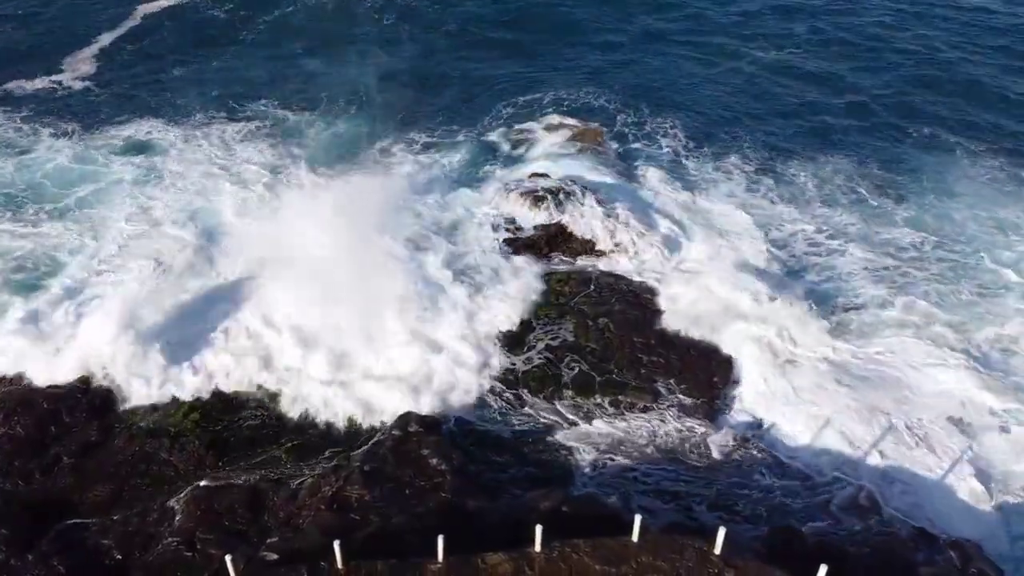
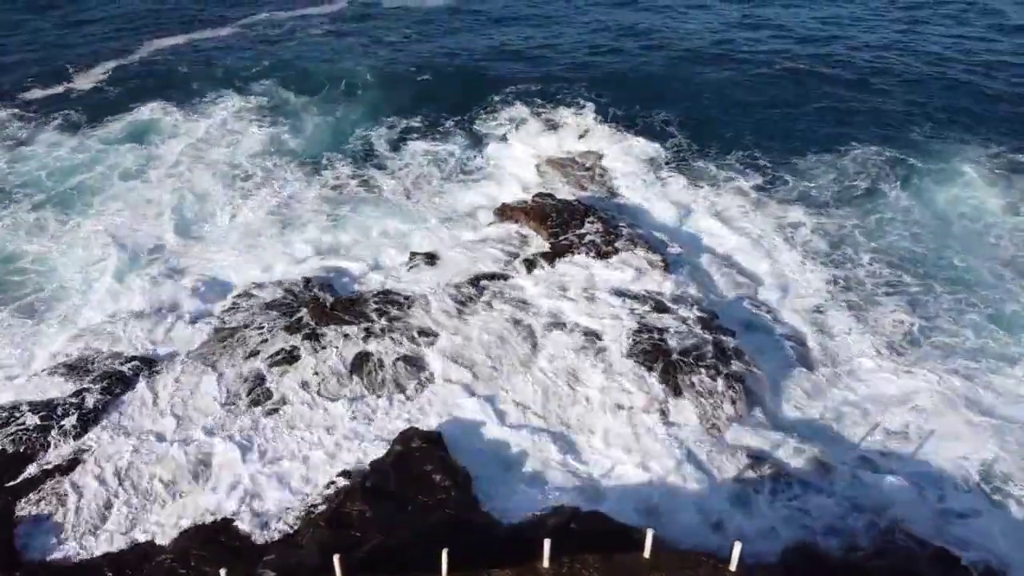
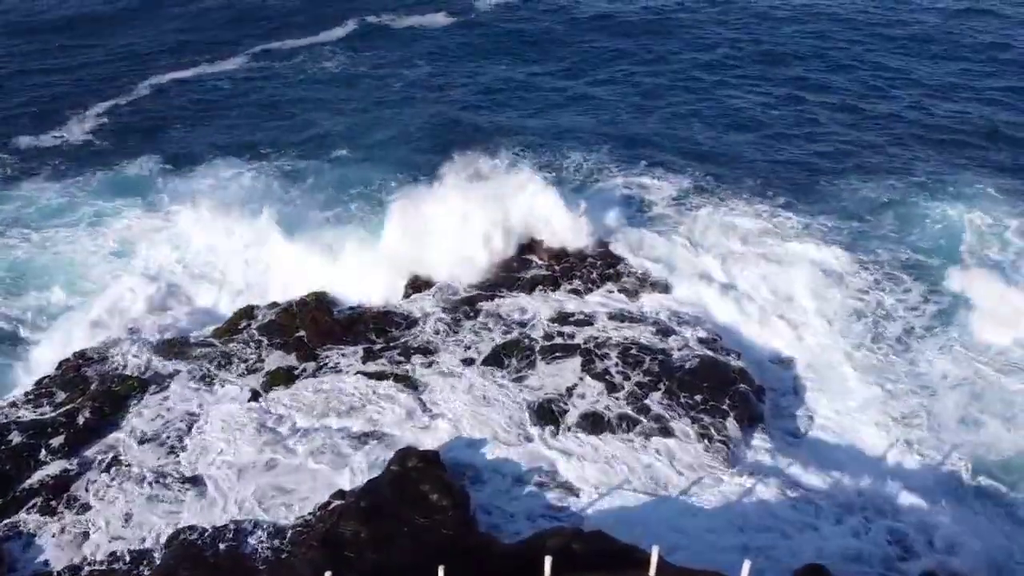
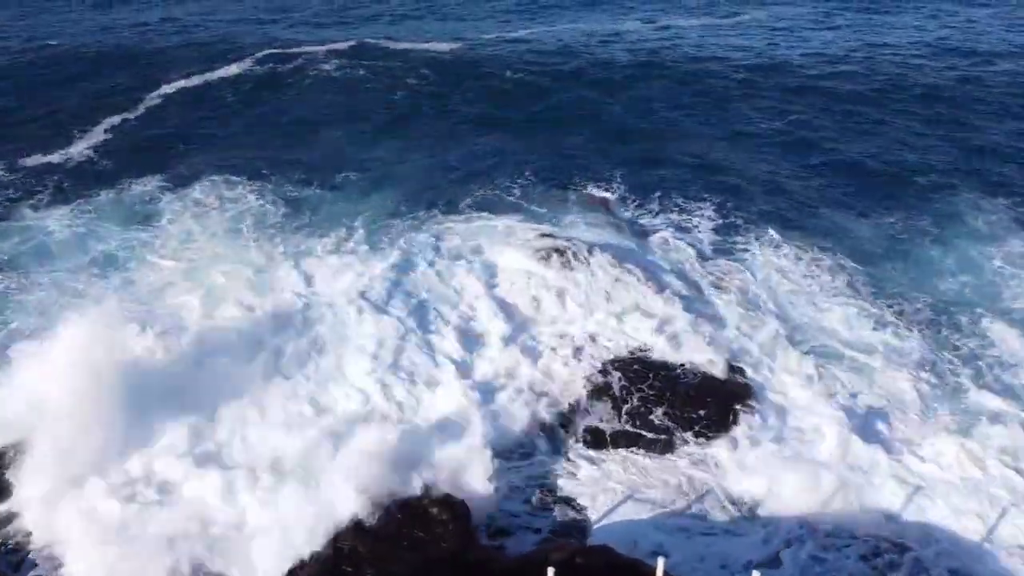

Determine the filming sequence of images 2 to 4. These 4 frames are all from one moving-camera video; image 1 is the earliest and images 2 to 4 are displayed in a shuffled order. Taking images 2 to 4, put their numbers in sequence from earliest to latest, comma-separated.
2, 3, 4
